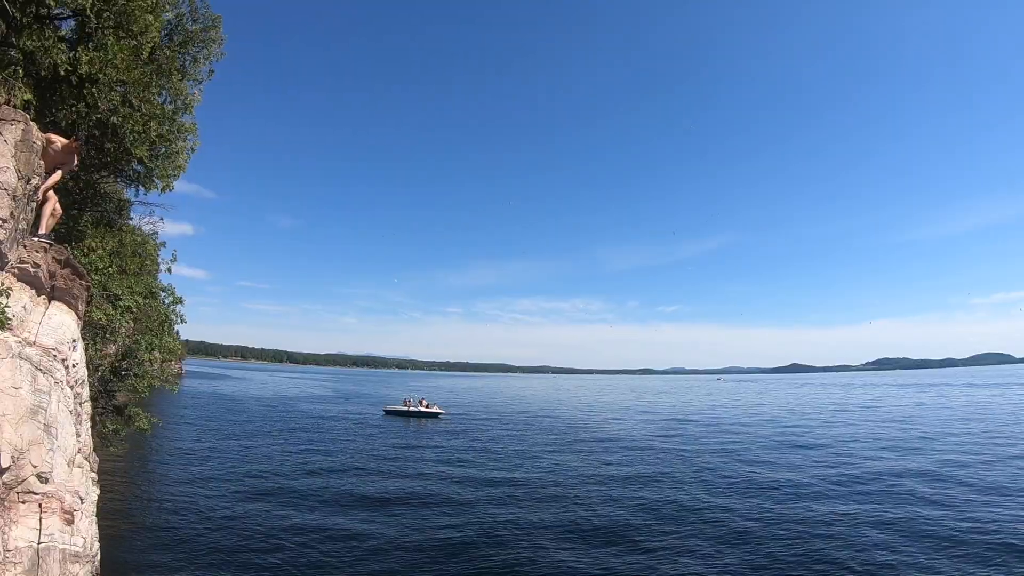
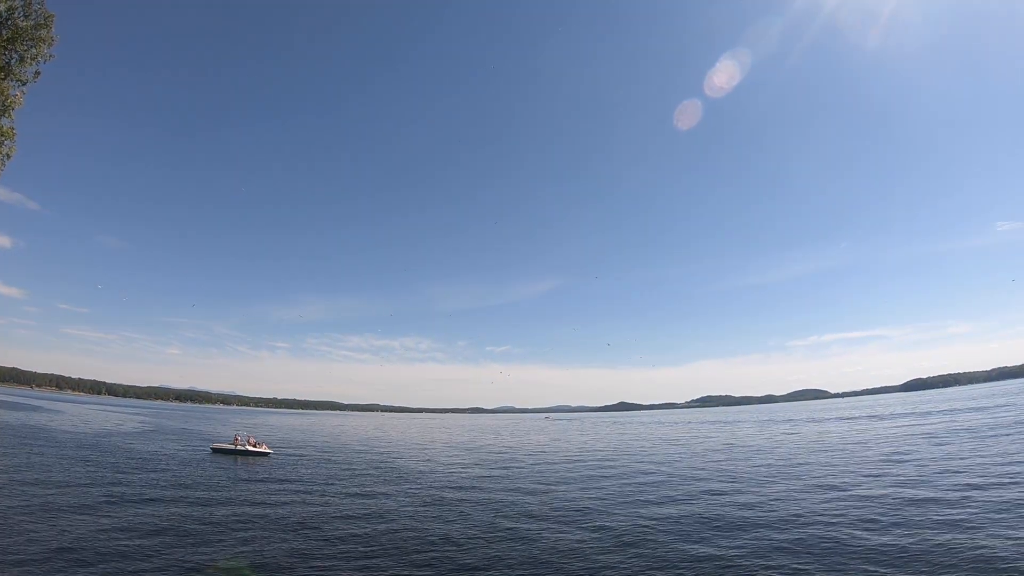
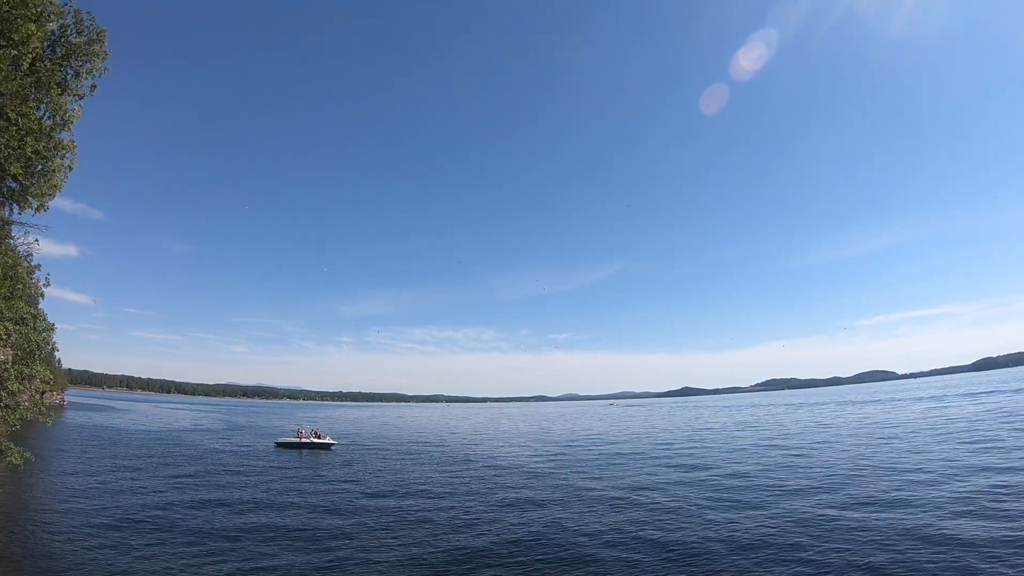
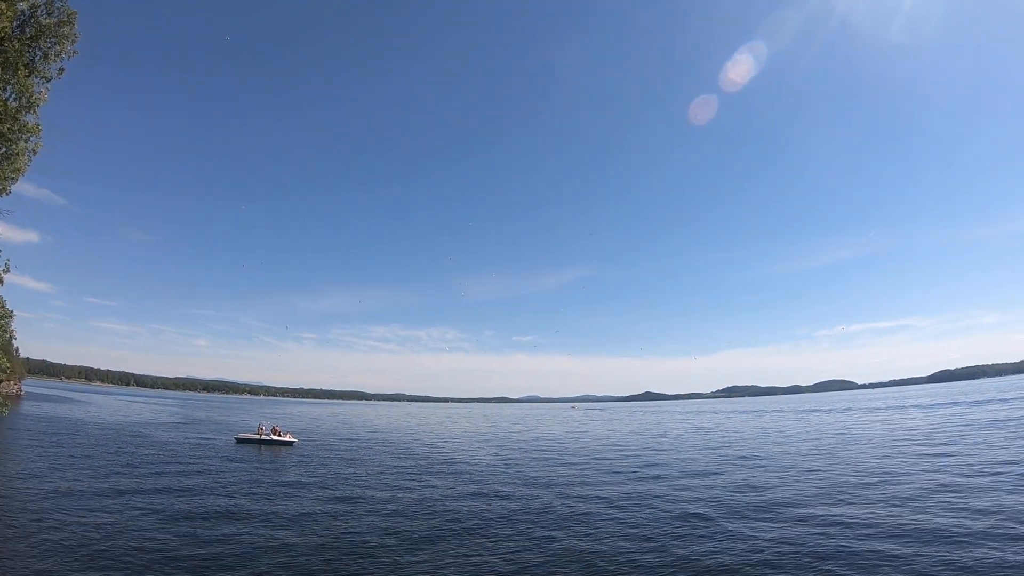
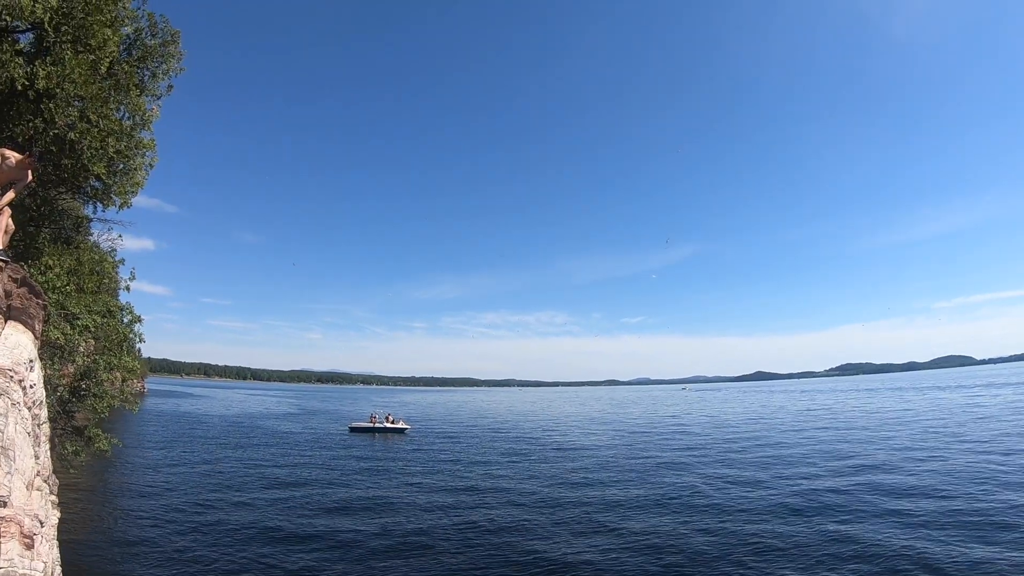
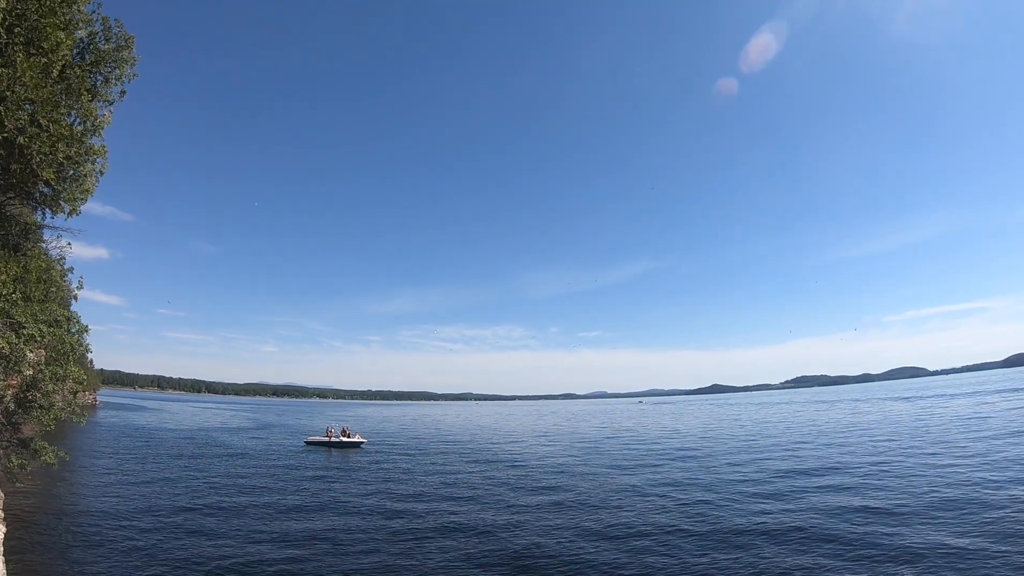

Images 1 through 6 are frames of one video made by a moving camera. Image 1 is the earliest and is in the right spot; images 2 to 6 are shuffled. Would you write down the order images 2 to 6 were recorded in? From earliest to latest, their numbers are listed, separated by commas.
5, 6, 3, 4, 2
